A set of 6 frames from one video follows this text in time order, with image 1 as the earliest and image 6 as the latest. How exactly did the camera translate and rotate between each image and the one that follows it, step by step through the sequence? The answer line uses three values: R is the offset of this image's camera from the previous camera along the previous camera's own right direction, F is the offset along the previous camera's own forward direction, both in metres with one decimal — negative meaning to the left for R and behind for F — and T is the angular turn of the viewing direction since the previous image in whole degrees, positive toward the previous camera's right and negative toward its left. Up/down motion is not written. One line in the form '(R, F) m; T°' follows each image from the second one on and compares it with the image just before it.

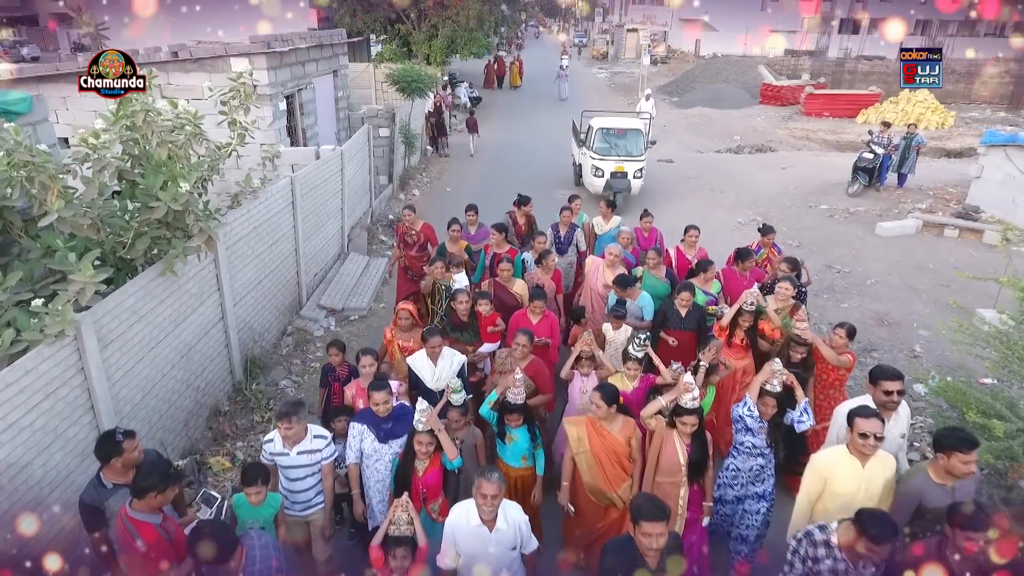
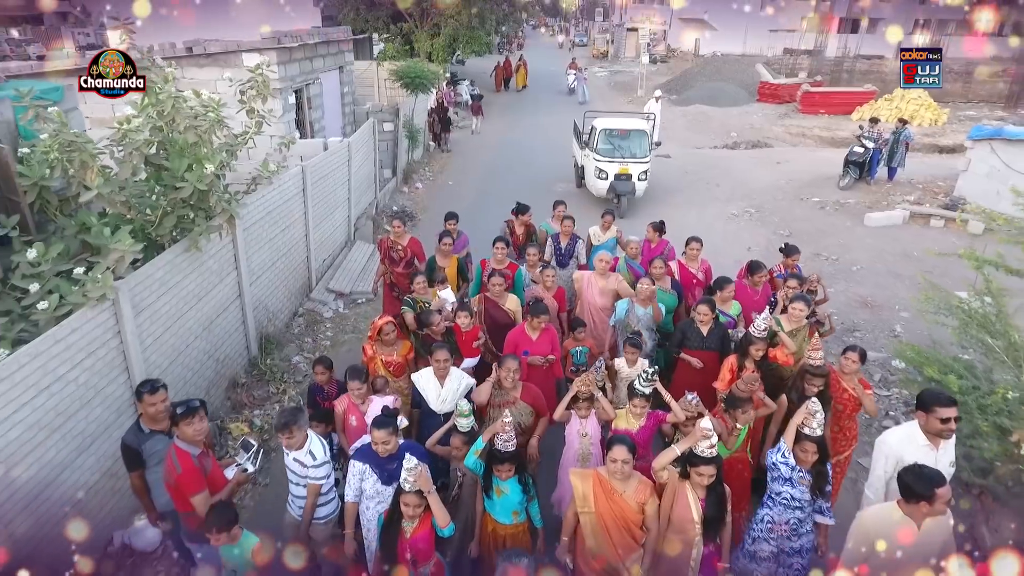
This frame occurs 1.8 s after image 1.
(0.0, -0.4) m; 0°
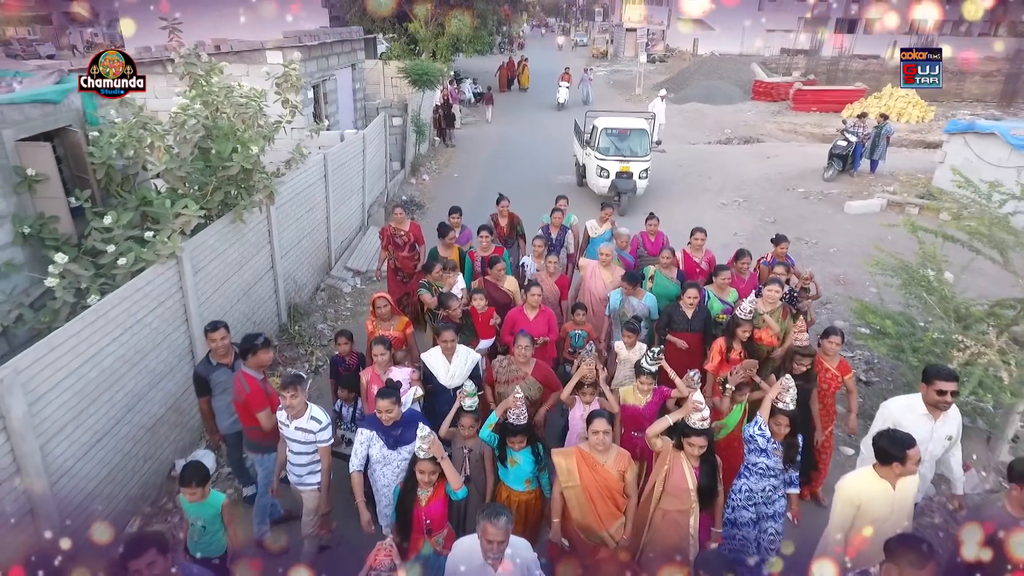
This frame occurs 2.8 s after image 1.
(0.0, -0.7) m; 0°
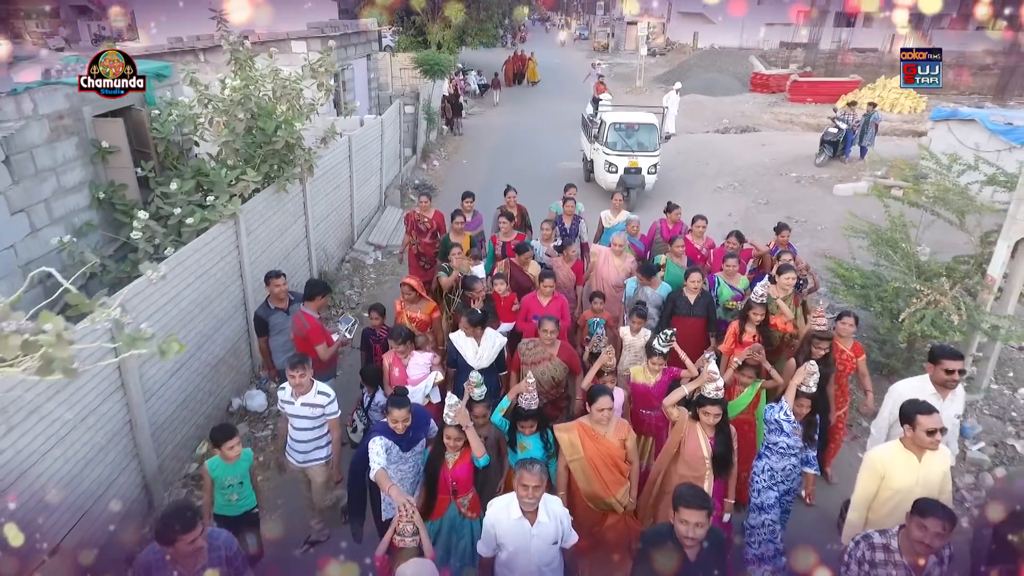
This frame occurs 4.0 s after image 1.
(-0.1, -0.7) m; 0°
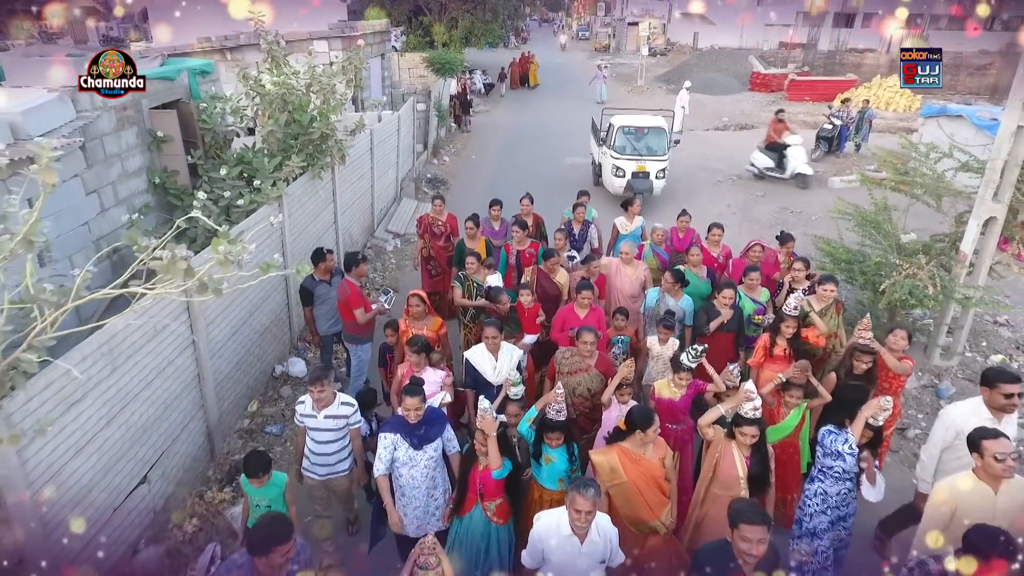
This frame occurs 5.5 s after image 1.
(-0.2, -0.6) m; 0°
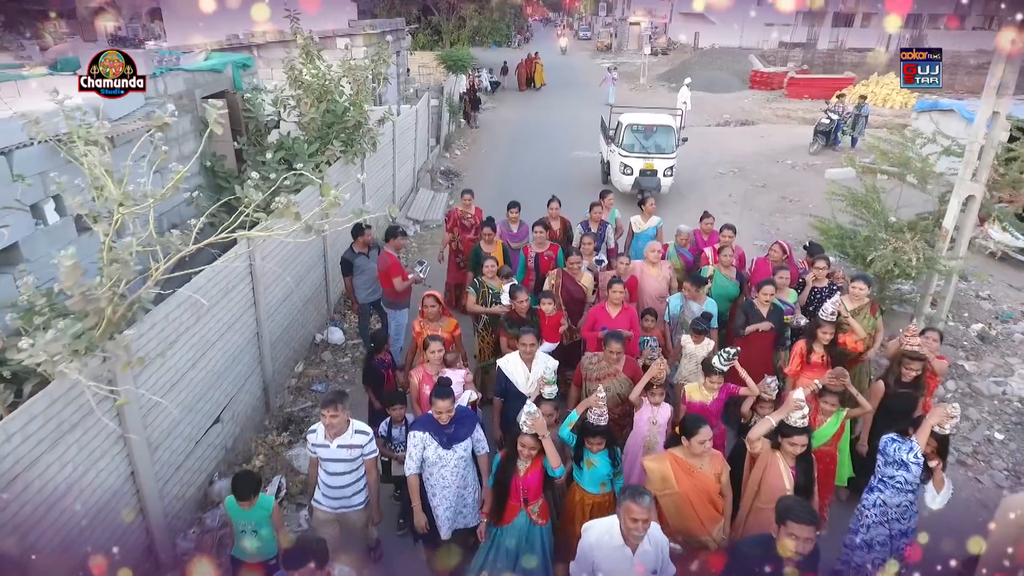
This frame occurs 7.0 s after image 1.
(-0.2, -0.6) m; 0°
